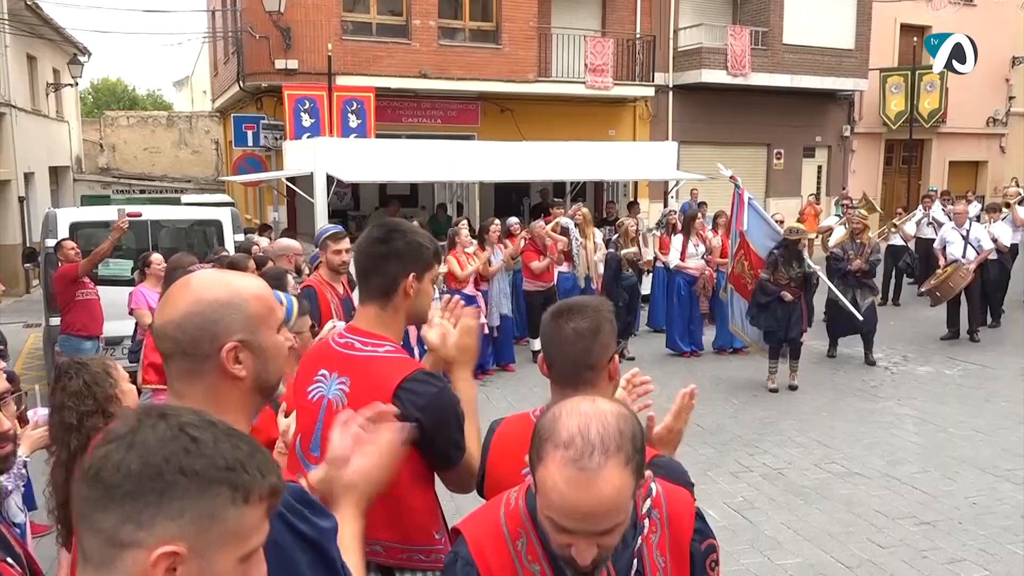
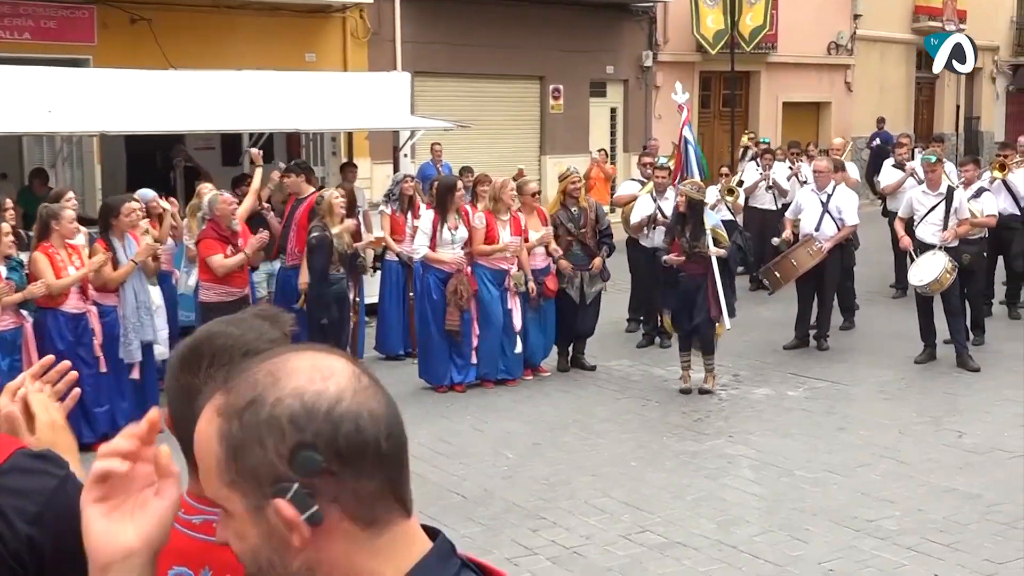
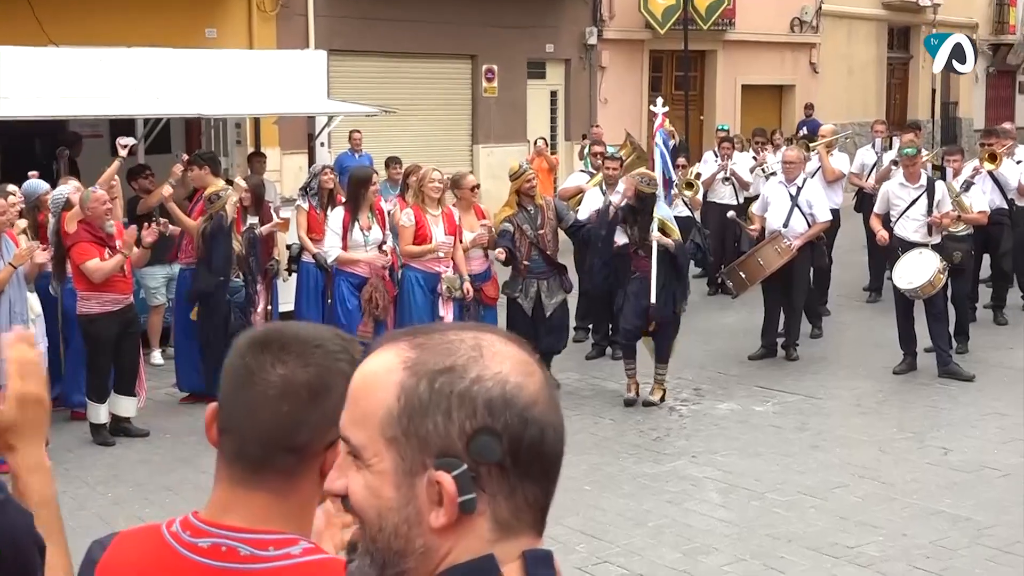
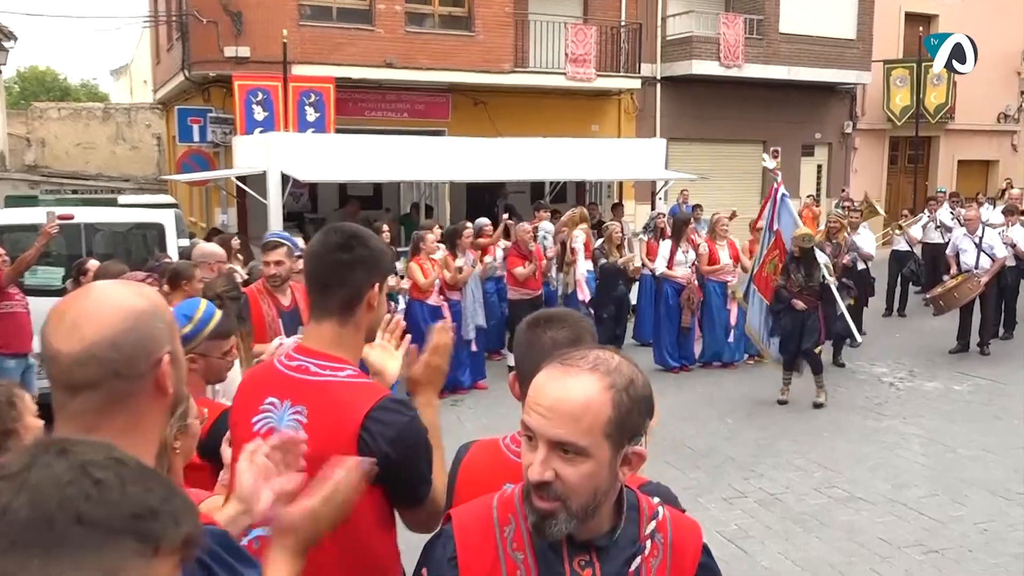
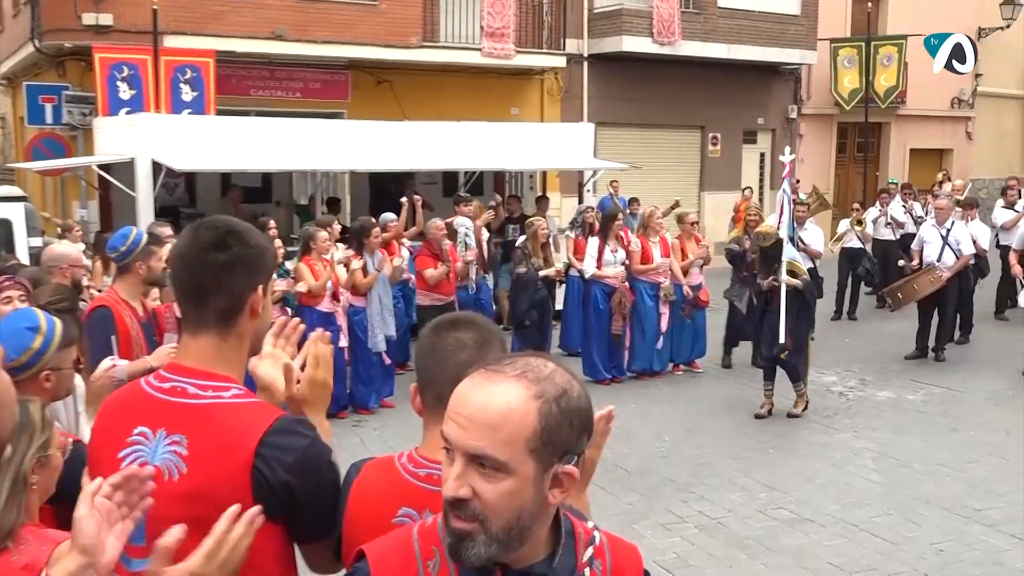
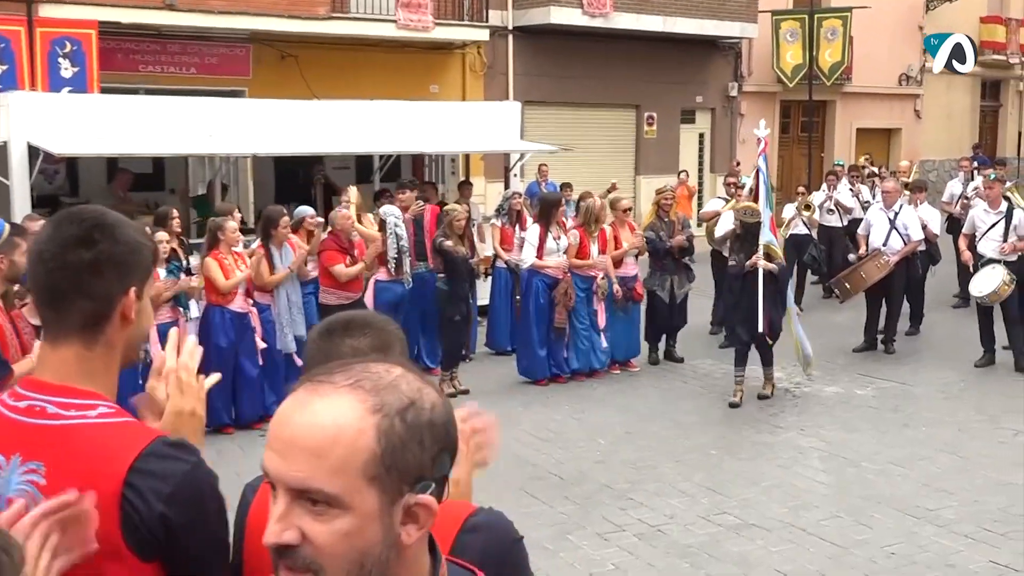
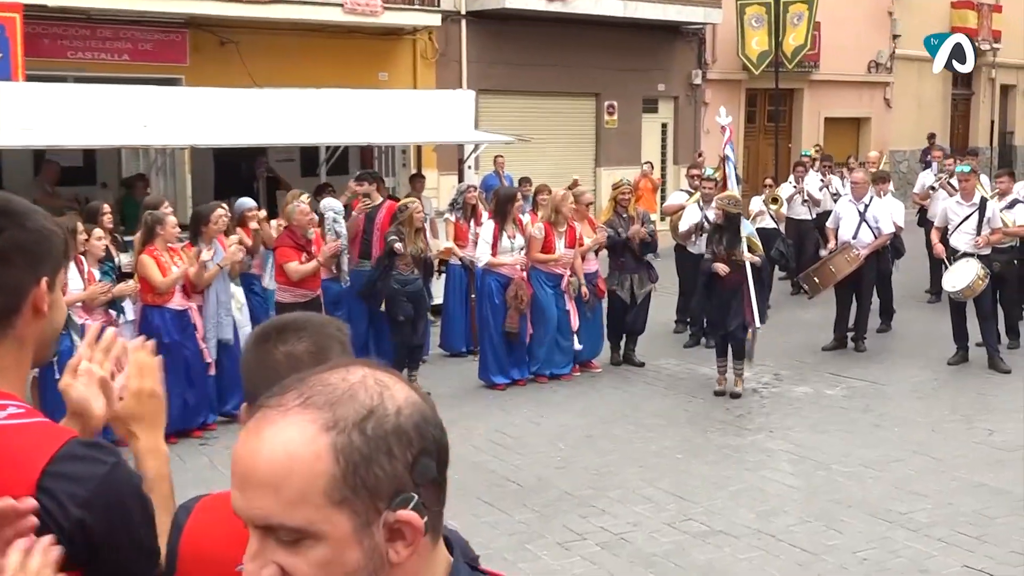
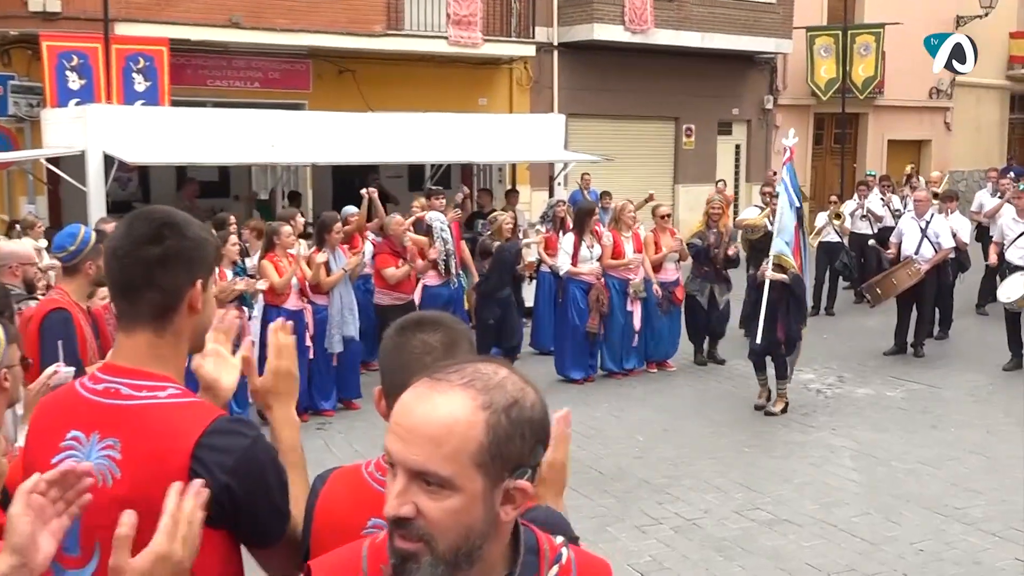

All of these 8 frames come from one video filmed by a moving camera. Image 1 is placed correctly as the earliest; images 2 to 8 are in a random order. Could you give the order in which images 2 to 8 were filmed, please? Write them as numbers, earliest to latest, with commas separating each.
4, 5, 8, 6, 7, 2, 3
